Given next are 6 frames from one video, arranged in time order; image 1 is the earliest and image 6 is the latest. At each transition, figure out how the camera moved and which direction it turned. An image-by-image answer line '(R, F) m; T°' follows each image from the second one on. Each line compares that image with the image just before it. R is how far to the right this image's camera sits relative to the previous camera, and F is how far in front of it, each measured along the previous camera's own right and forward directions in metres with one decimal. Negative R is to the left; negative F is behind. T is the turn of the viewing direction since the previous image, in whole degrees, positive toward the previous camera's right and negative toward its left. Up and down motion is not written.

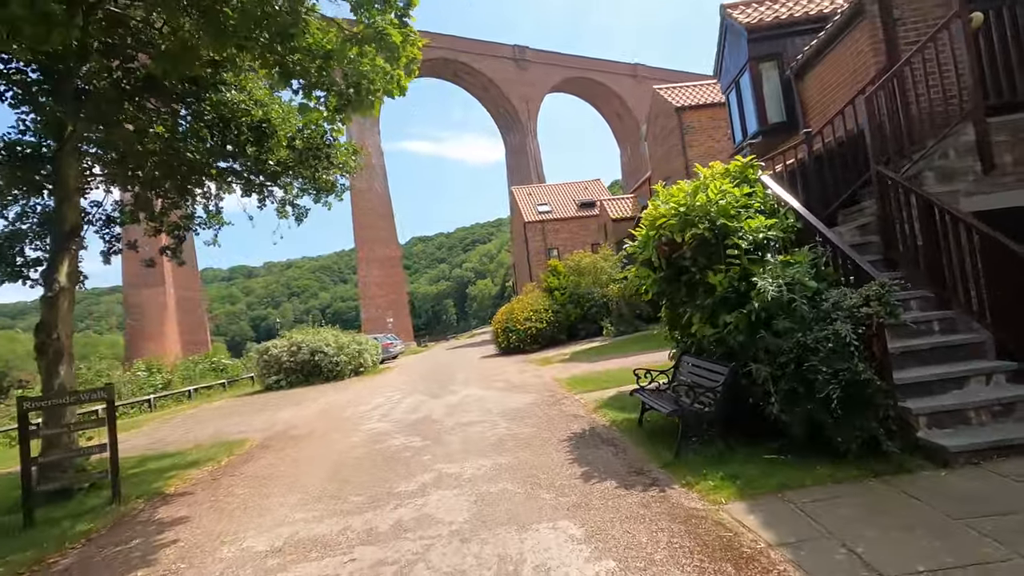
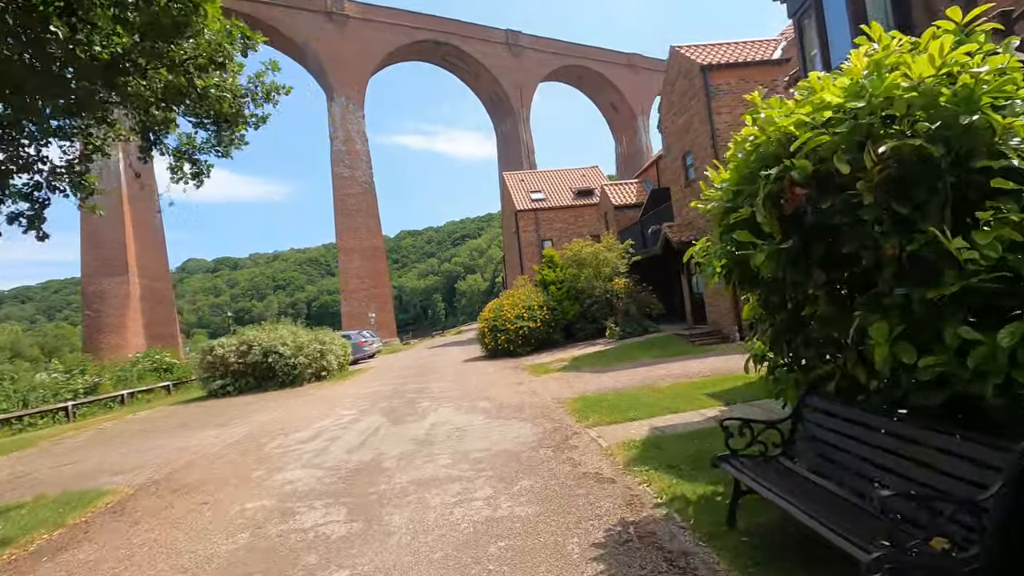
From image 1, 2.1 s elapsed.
(0.0, +2.9) m; +1°
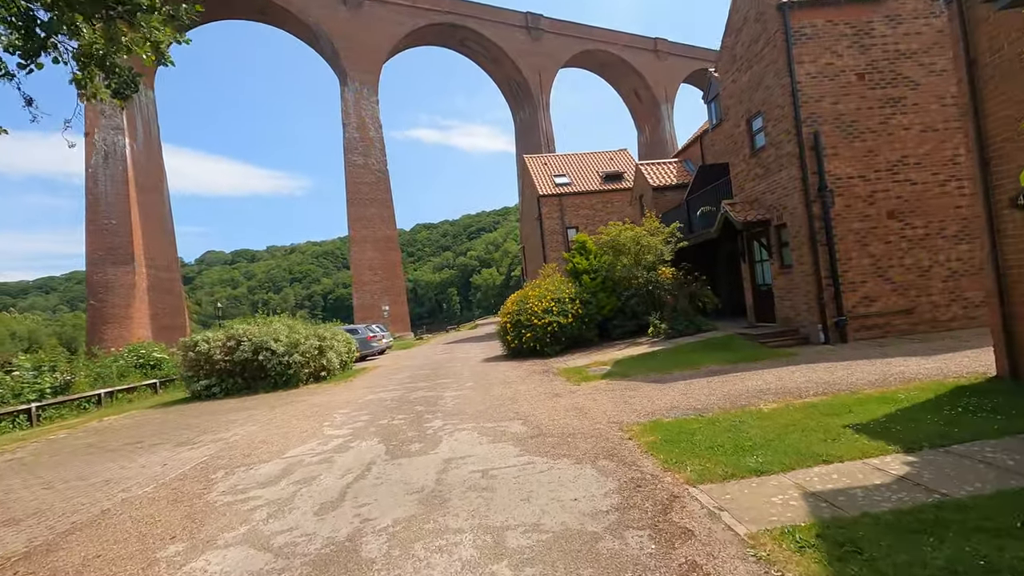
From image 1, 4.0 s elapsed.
(-0.4, +2.4) m; -2°
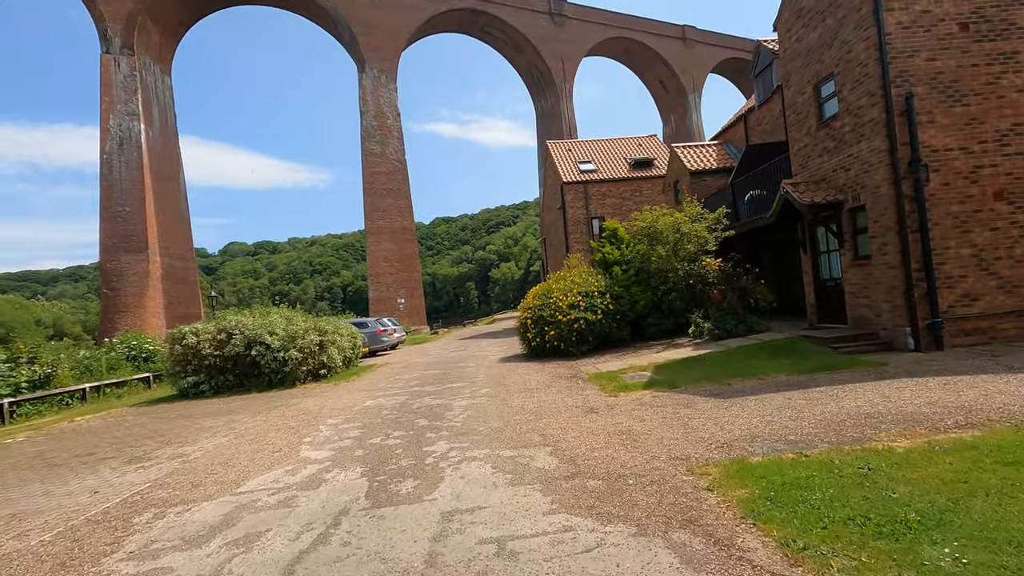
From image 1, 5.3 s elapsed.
(-0.1, +1.7) m; -2°
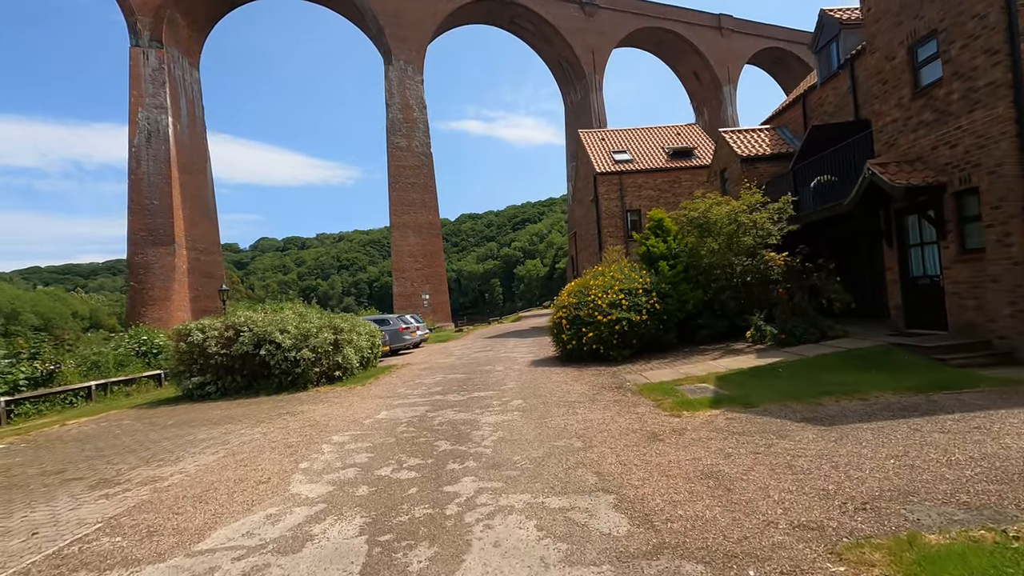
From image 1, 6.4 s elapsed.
(-0.2, +1.4) m; -3°
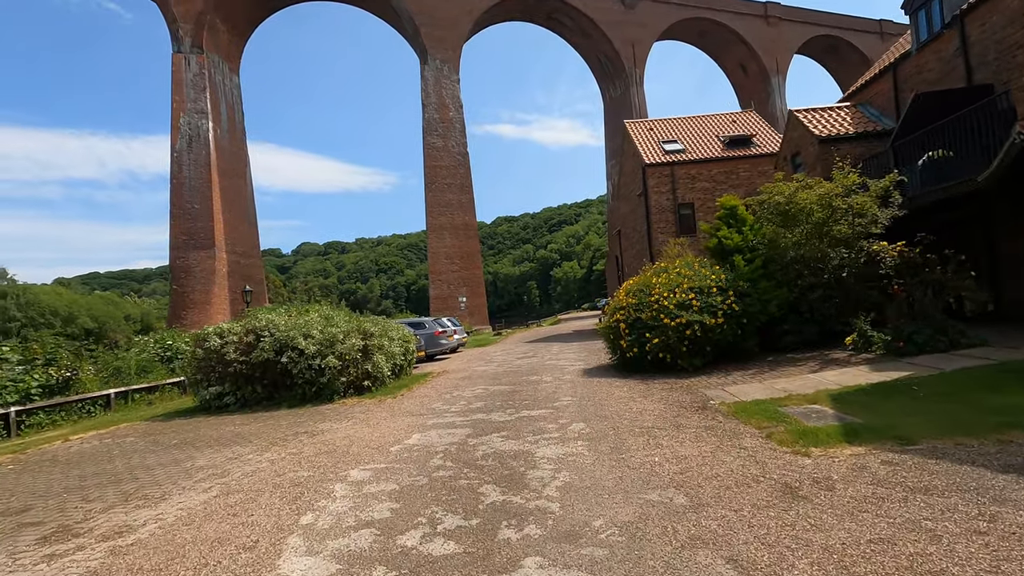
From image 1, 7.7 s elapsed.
(-0.3, +1.6) m; -4°
